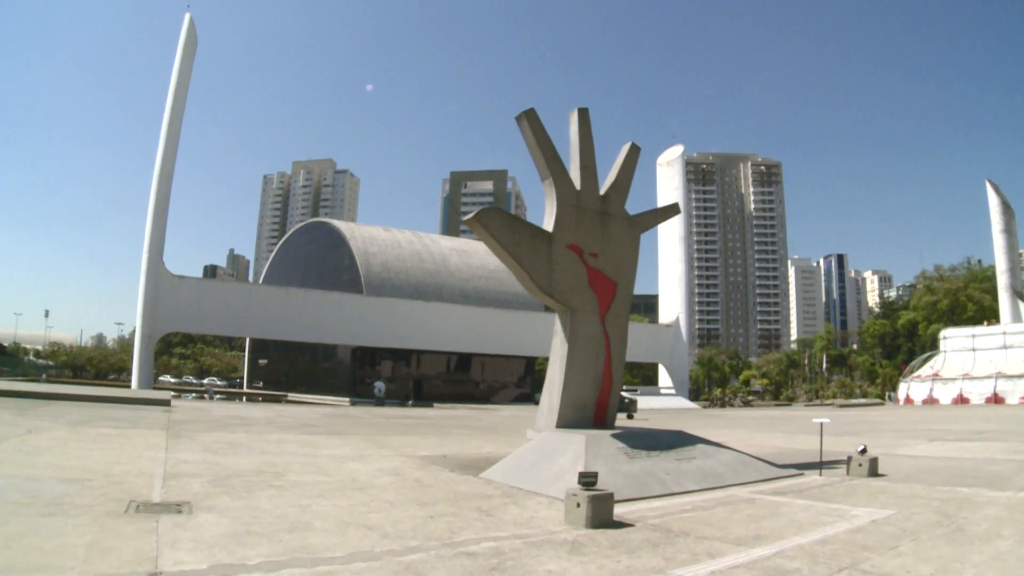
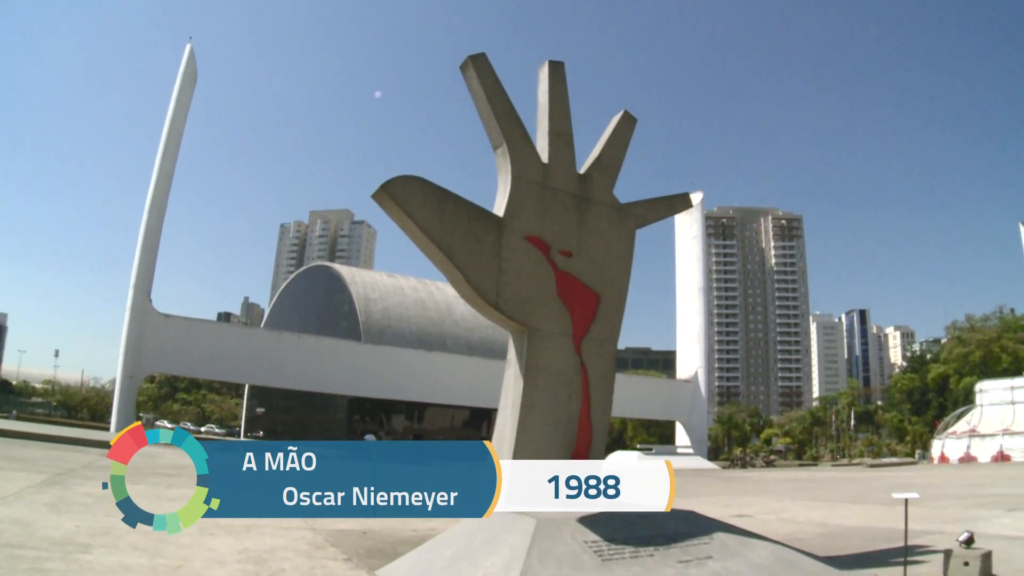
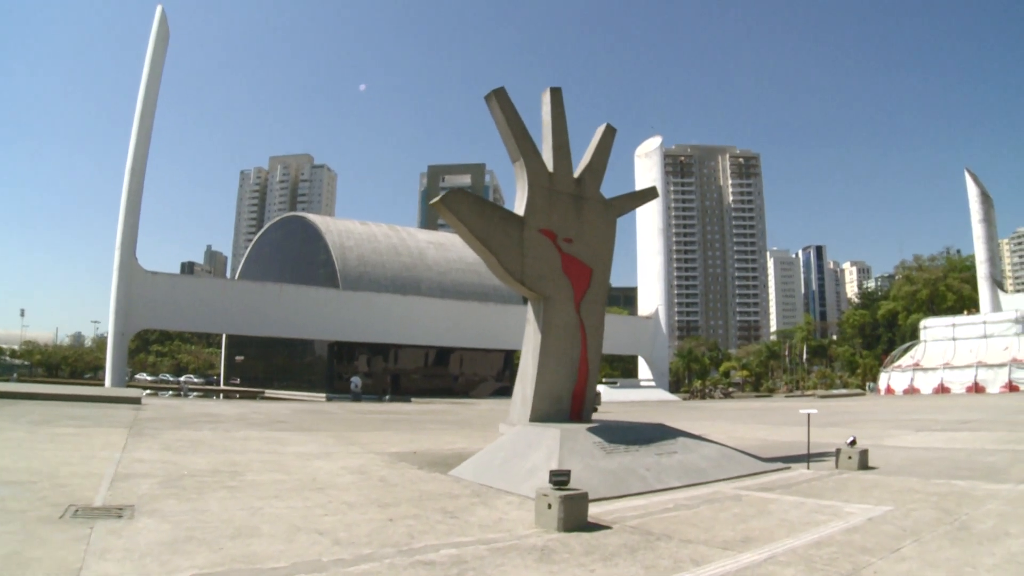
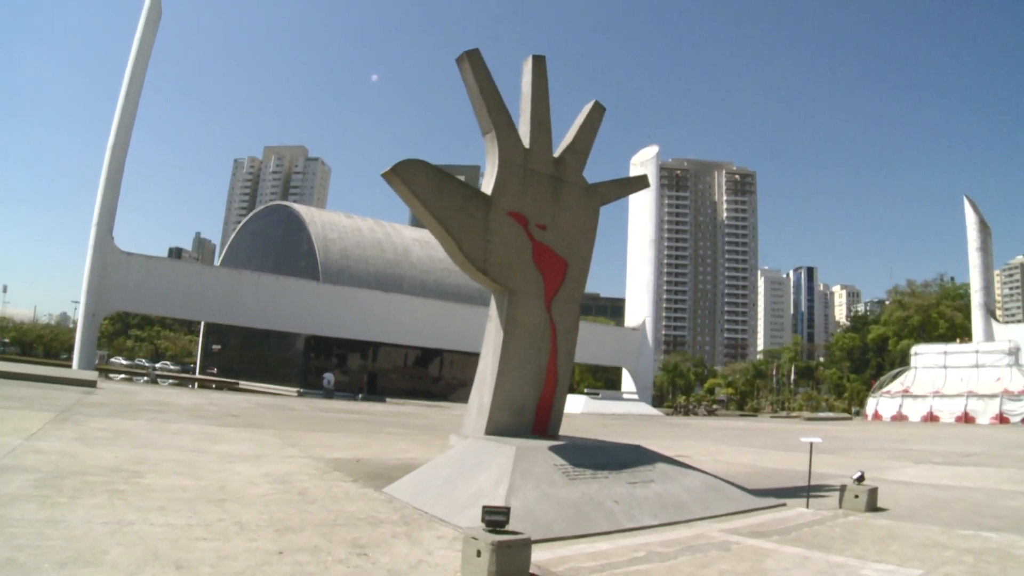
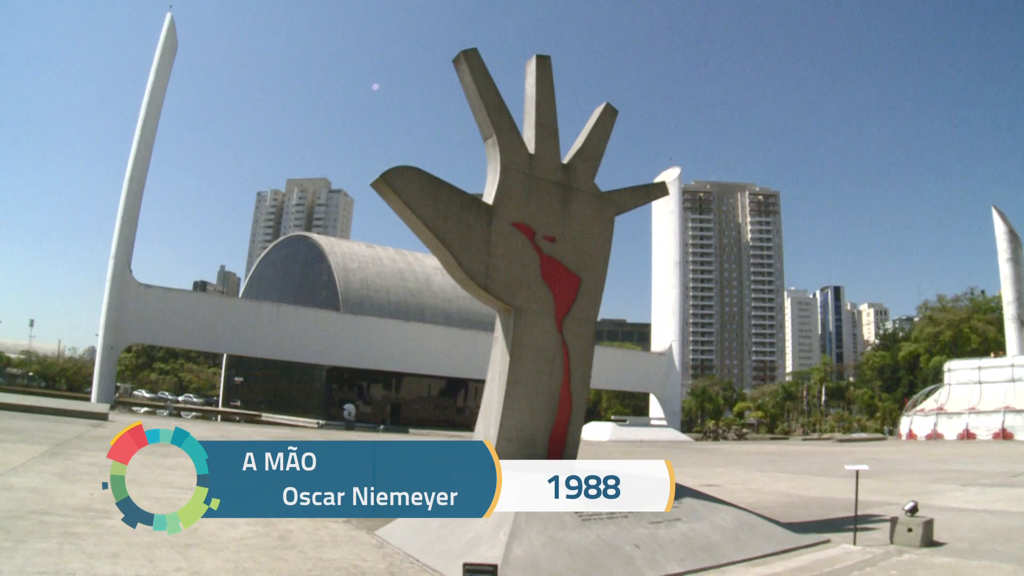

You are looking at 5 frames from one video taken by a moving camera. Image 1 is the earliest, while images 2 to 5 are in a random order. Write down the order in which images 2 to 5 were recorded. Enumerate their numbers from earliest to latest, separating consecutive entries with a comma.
3, 4, 5, 2
